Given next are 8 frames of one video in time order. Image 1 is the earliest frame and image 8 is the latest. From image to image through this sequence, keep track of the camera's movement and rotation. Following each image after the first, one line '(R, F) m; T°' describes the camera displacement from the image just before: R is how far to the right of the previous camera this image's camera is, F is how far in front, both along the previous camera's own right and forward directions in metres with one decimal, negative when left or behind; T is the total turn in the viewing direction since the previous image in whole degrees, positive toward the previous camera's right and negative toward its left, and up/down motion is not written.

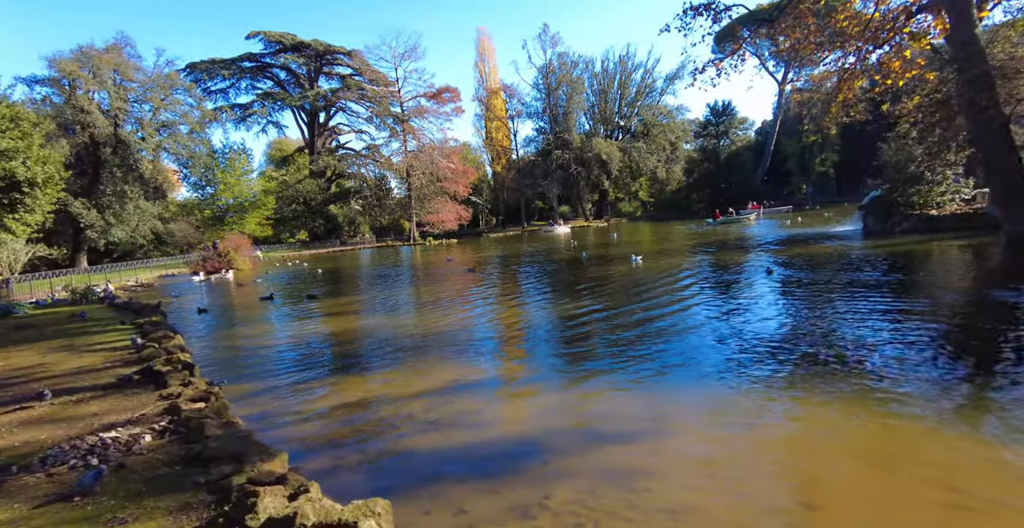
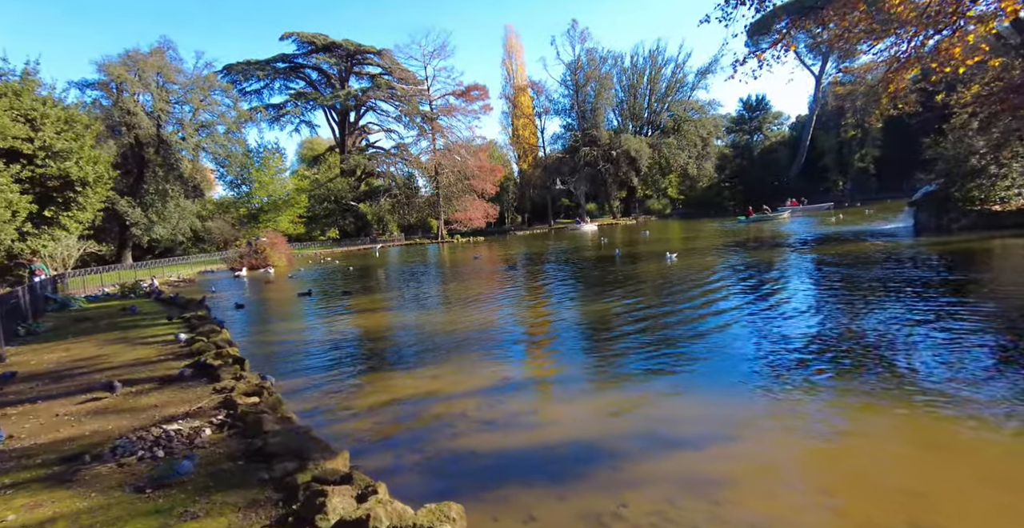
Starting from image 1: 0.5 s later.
(-0.2, 0.0) m; -3°
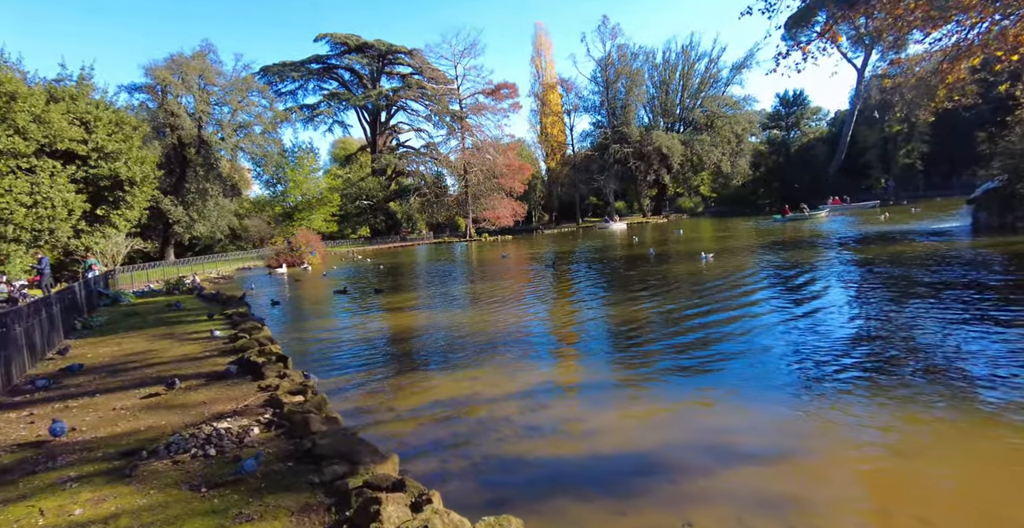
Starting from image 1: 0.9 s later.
(-0.1, +0.1) m; -3°
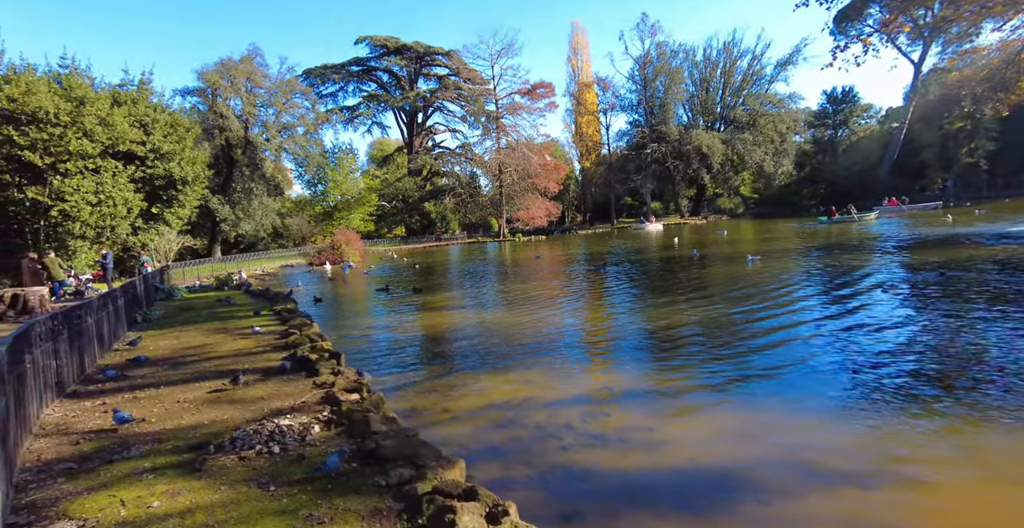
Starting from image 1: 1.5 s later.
(-0.2, +0.1) m; -3°
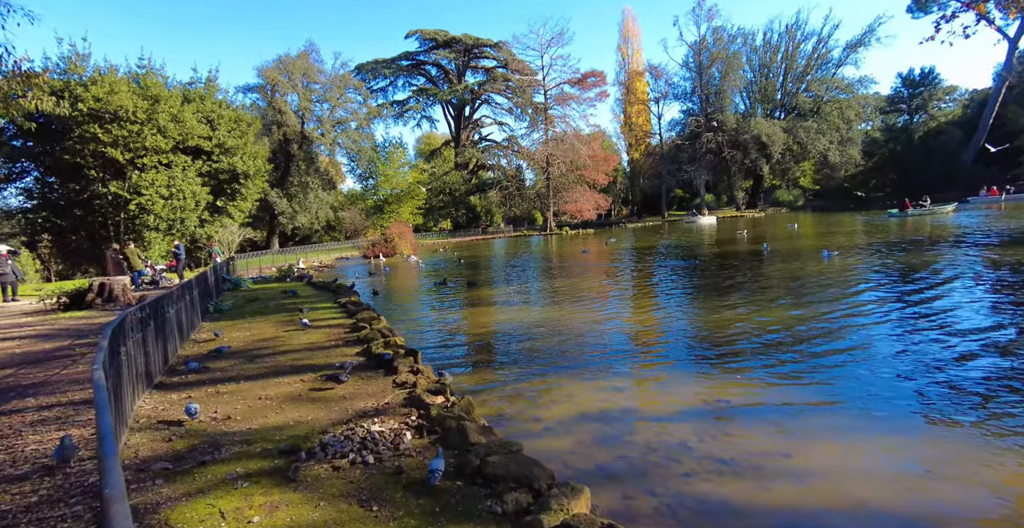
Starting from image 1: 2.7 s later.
(-0.5, +0.4) m; -4°
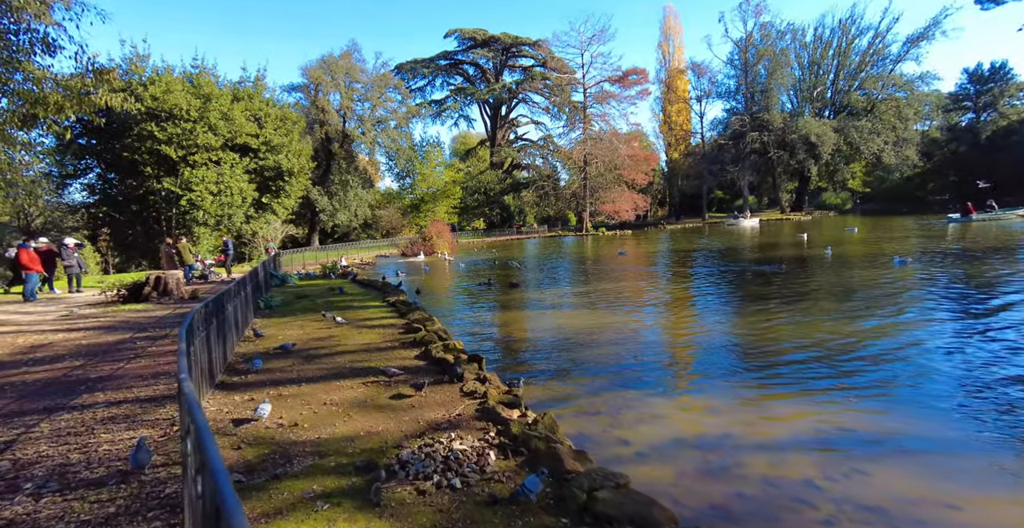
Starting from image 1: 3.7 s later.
(-0.5, +0.4) m; -3°
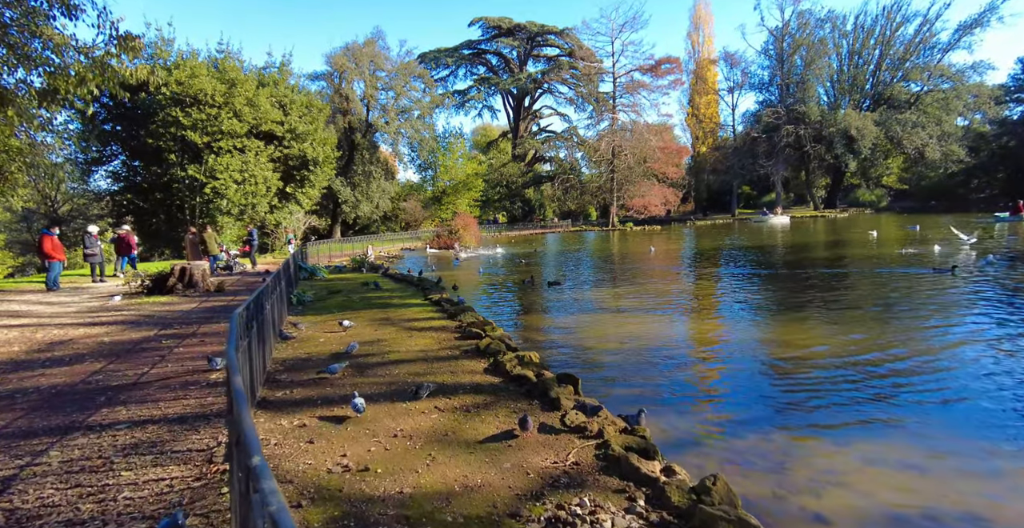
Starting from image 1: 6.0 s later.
(-0.9, +1.4) m; -1°
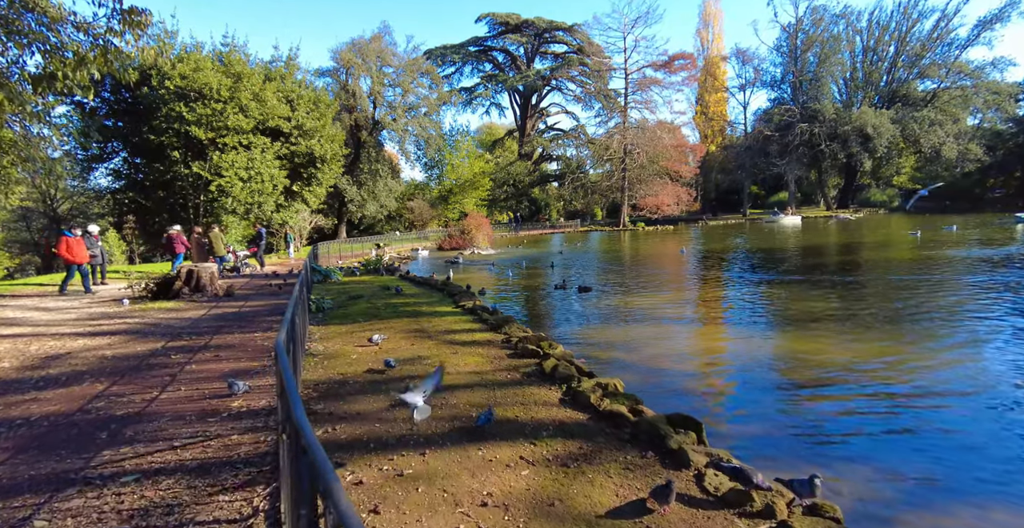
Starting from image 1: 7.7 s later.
(-0.9, +1.3) m; 0°
